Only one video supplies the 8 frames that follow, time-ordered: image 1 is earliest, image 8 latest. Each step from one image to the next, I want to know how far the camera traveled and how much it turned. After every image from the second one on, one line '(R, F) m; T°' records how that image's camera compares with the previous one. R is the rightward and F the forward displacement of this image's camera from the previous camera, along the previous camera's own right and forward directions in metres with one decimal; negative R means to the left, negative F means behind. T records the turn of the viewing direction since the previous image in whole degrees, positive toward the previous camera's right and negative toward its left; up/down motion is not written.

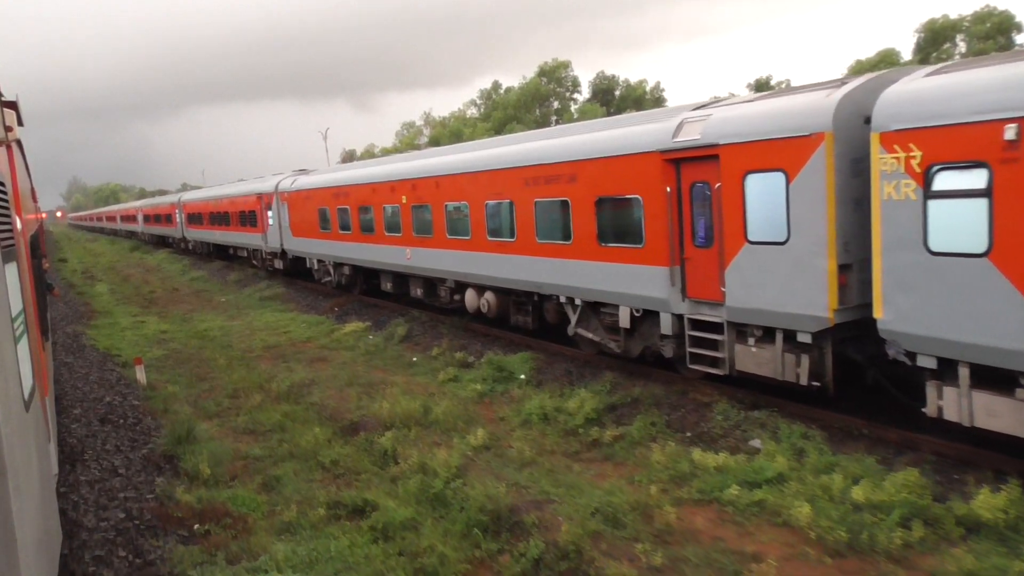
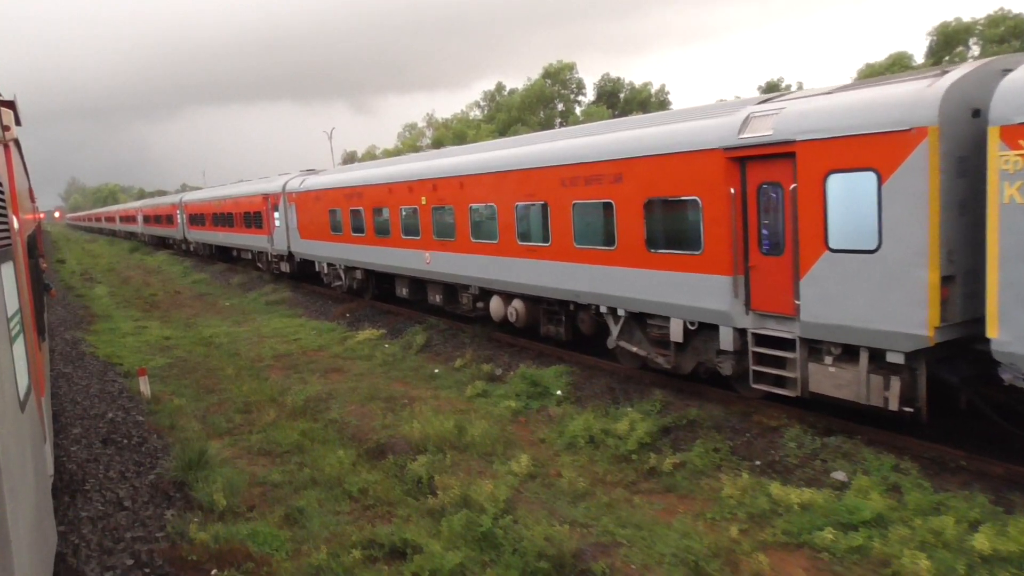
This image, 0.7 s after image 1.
(-0.4, +0.7) m; 0°
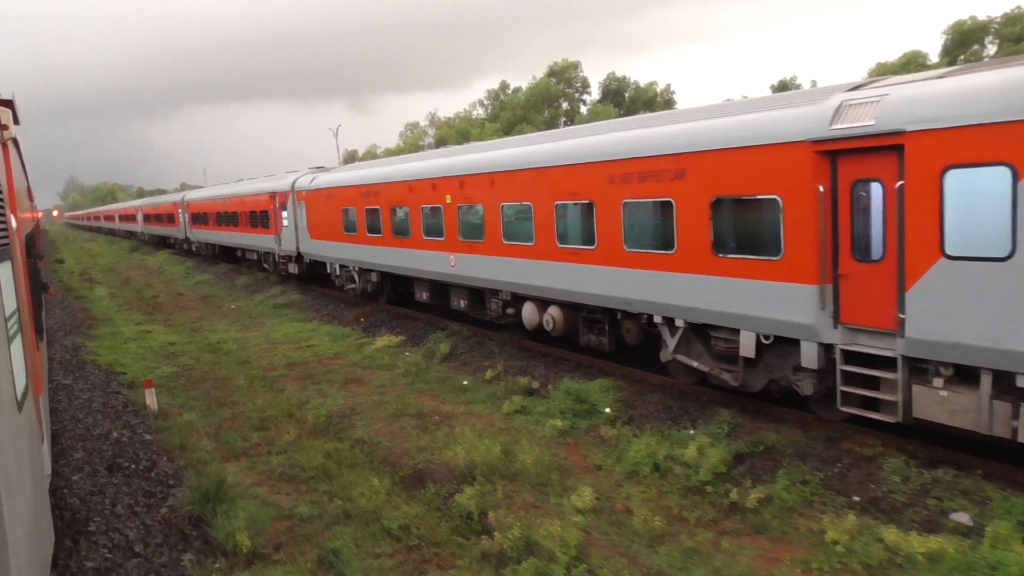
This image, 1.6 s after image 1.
(-0.4, +0.8) m; 0°
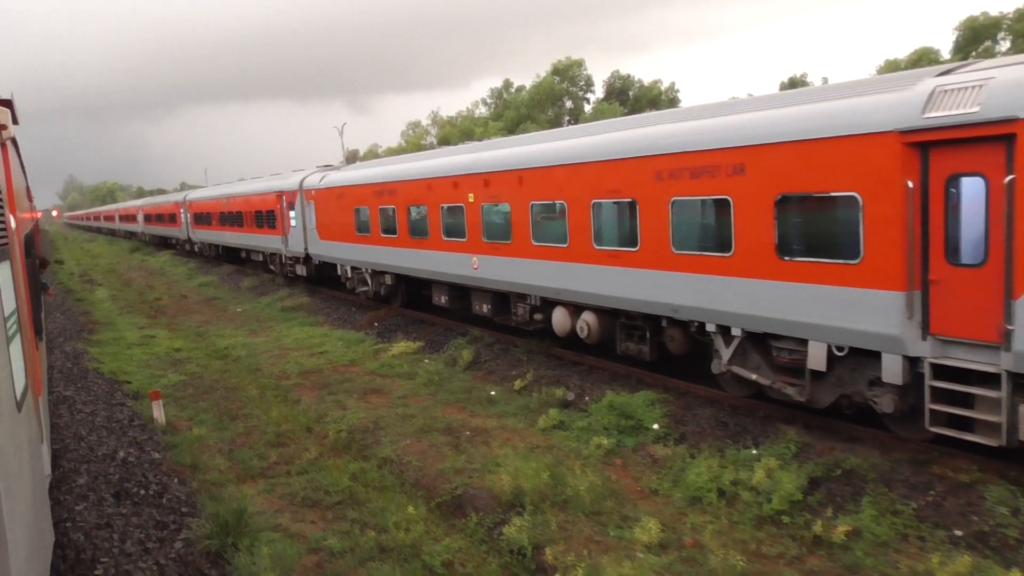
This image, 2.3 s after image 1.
(-0.3, +0.6) m; 0°
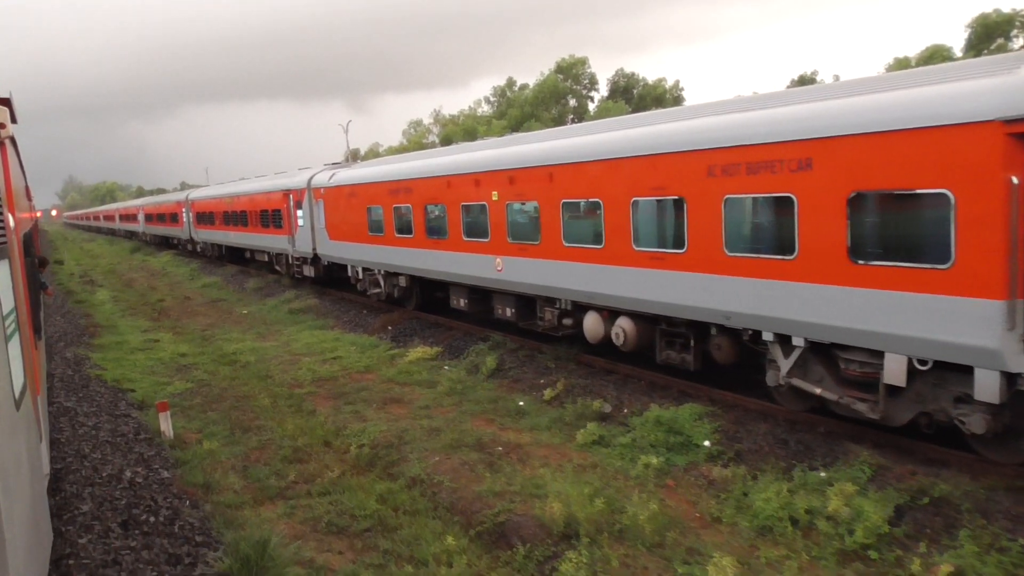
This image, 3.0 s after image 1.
(-0.3, +0.6) m; 0°
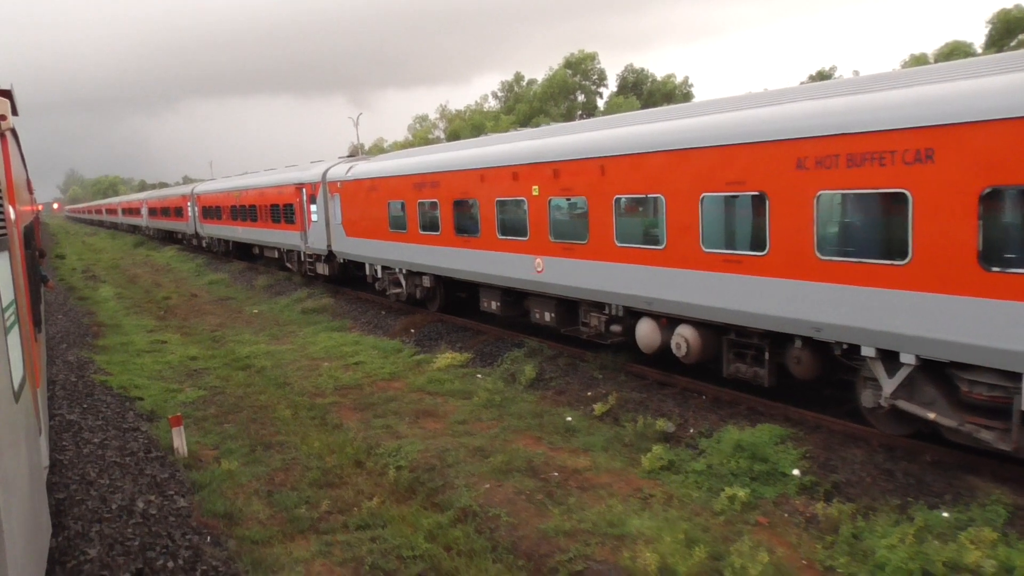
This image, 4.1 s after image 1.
(-0.4, +0.8) m; 0°
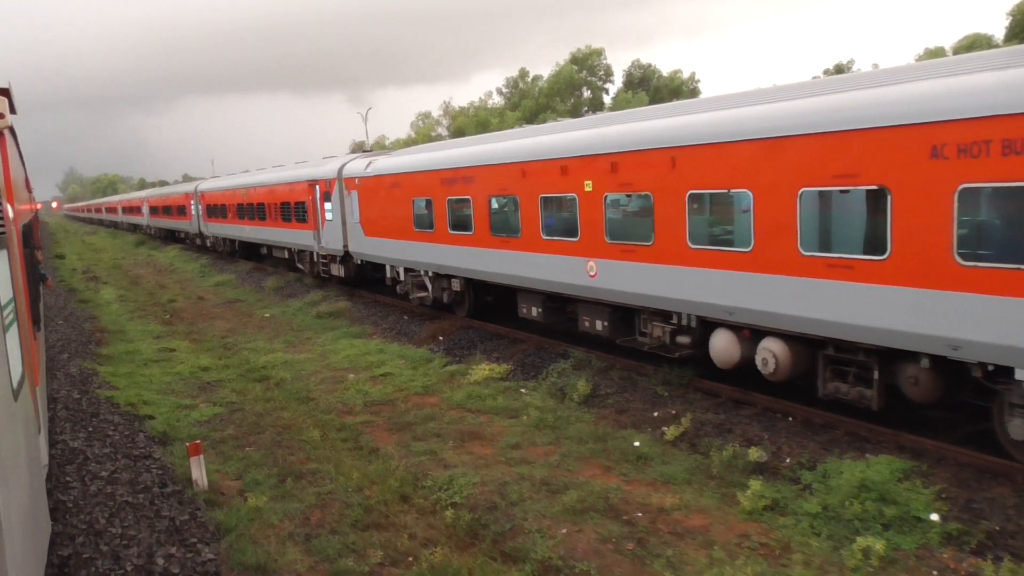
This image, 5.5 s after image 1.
(-0.5, +0.9) m; 0°
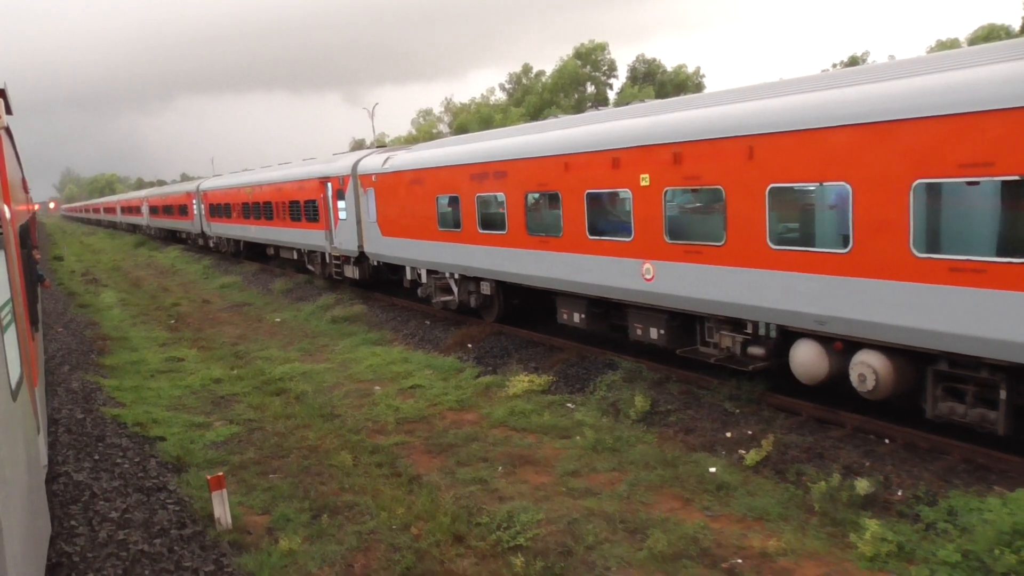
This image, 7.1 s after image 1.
(-0.4, +0.8) m; 0°
